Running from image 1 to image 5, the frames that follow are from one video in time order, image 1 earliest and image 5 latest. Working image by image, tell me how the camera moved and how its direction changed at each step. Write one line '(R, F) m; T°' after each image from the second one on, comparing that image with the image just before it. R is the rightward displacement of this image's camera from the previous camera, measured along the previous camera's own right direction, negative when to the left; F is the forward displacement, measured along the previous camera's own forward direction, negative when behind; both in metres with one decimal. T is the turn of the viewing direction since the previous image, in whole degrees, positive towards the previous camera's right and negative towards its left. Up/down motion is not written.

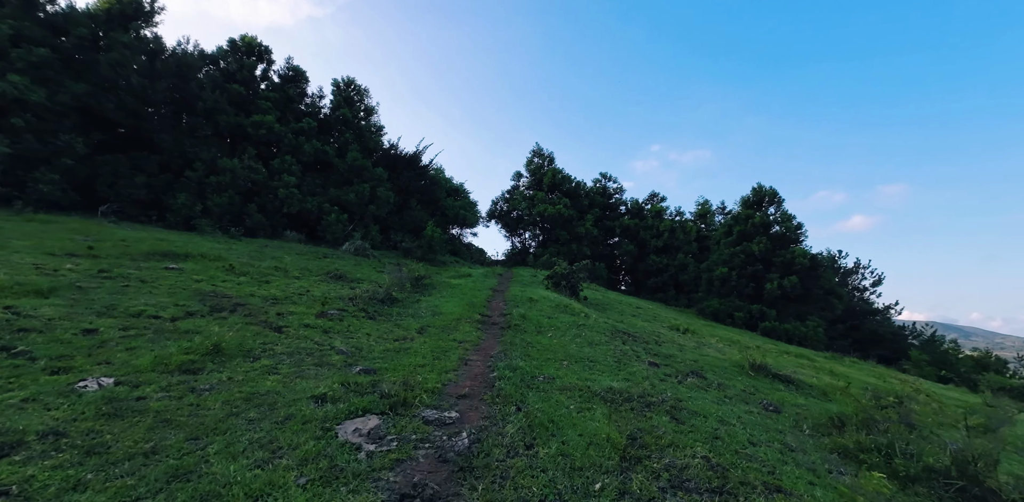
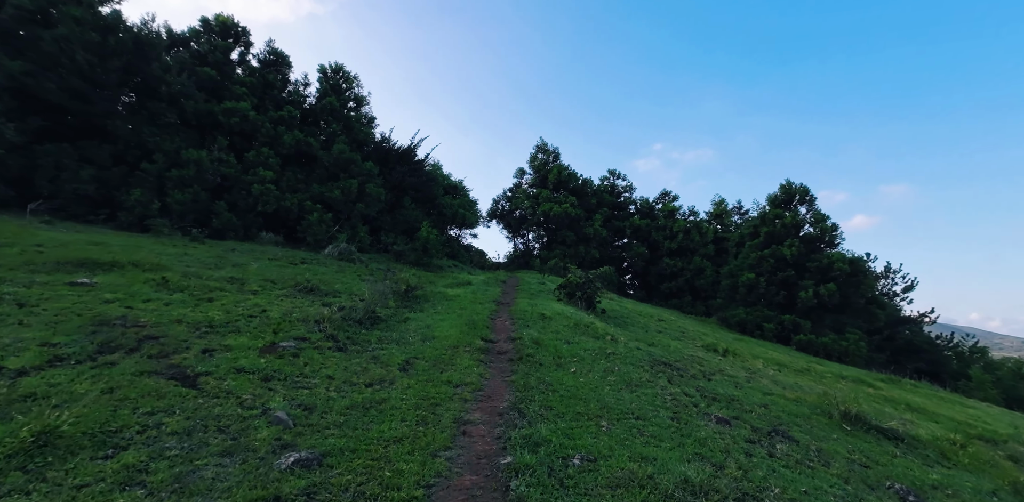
(-0.3, +2.7) m; 0°
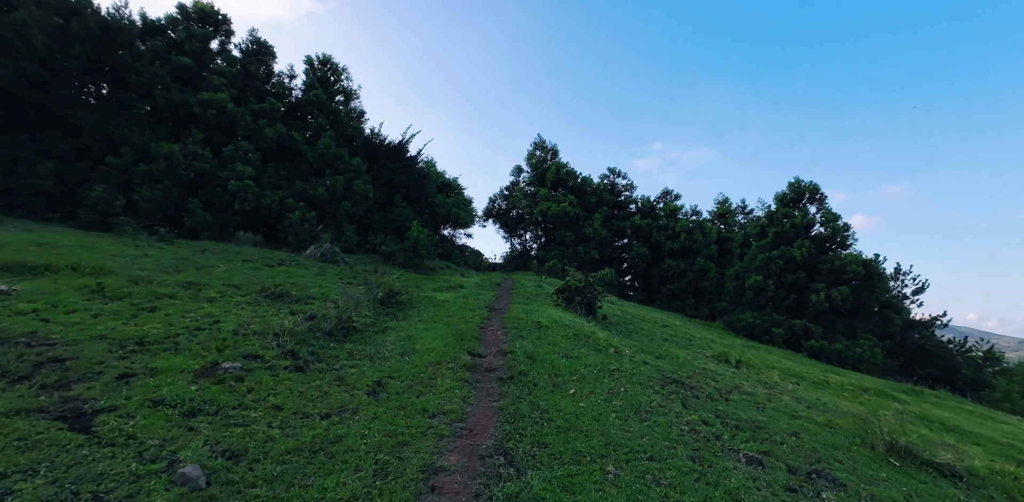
(+0.2, +1.3) m; 0°
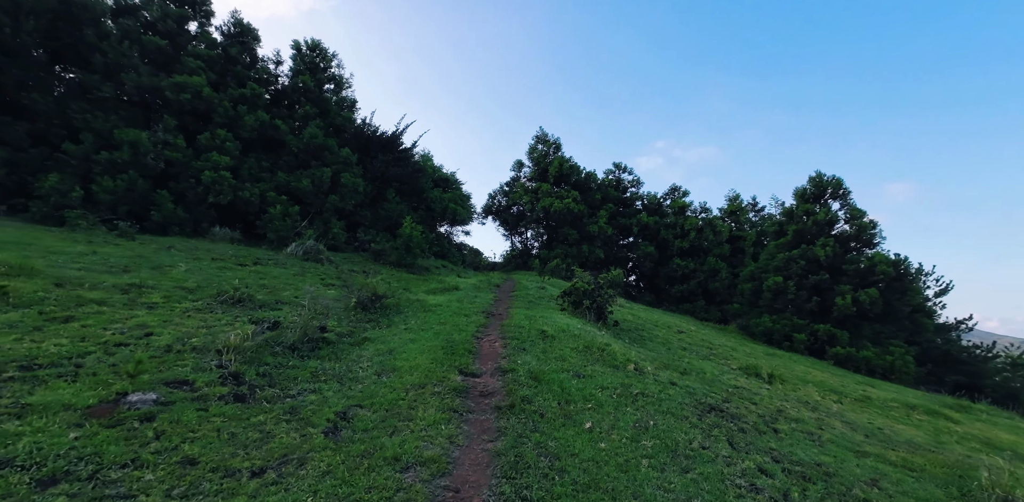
(0.0, +1.6) m; 0°
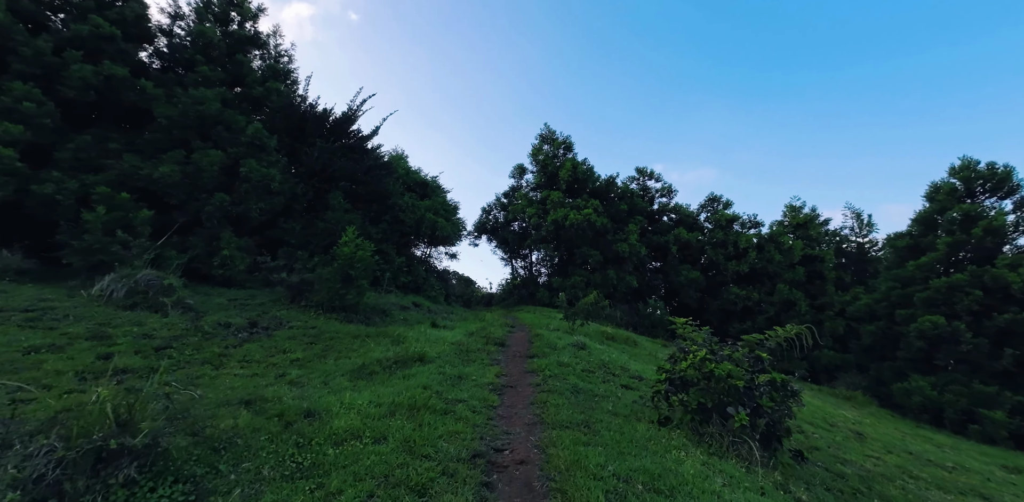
(-0.5, +8.0) m; +1°
